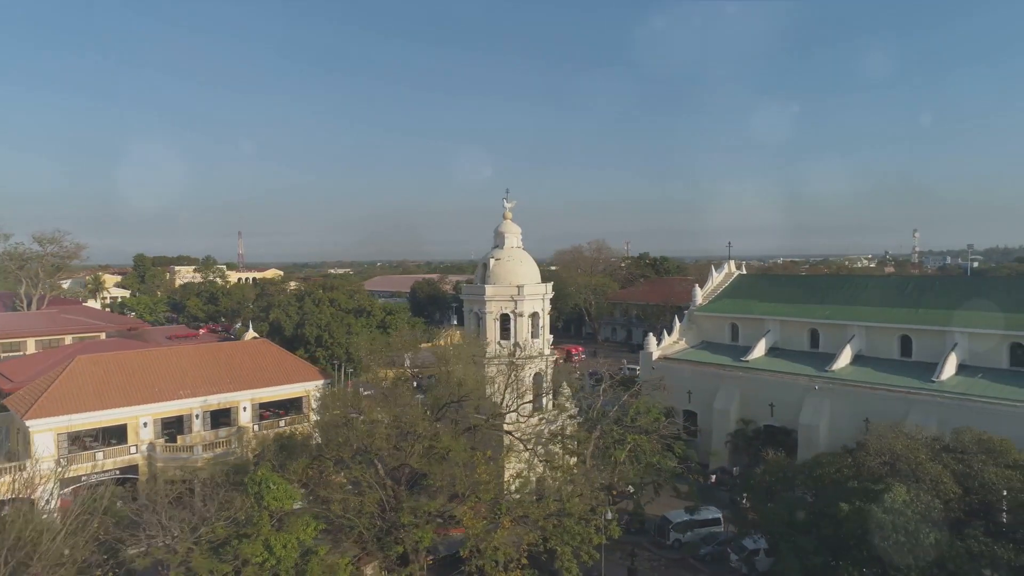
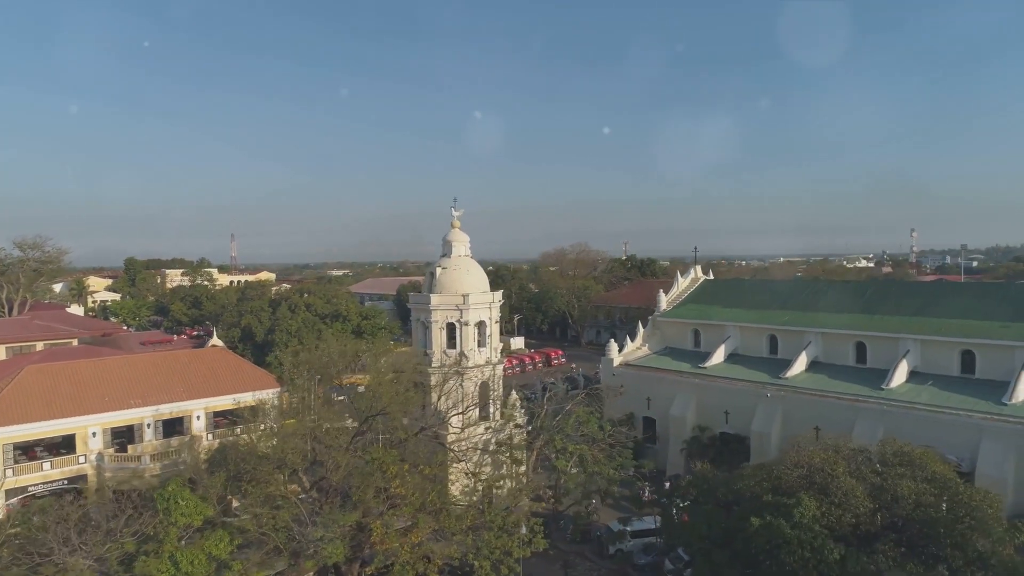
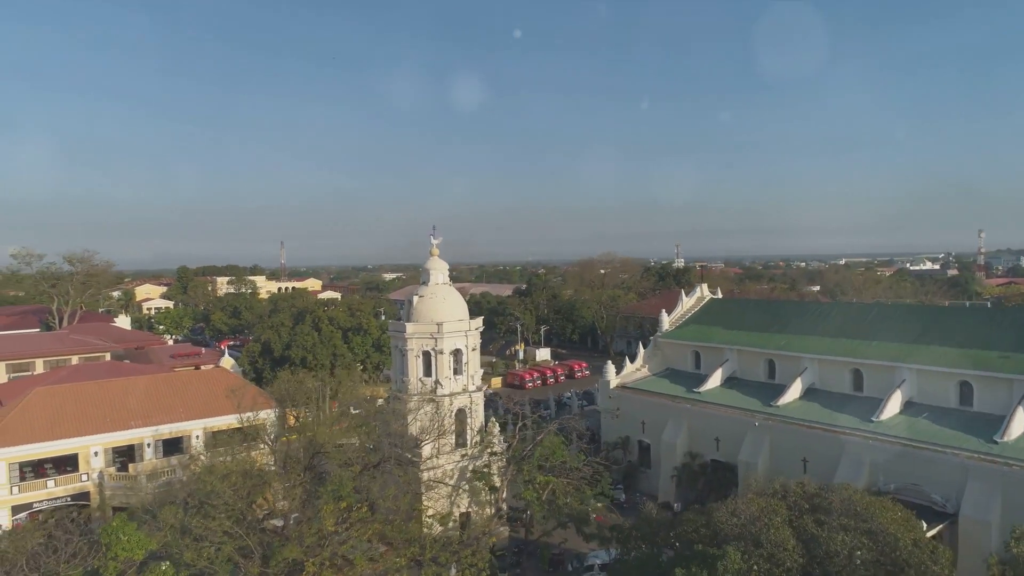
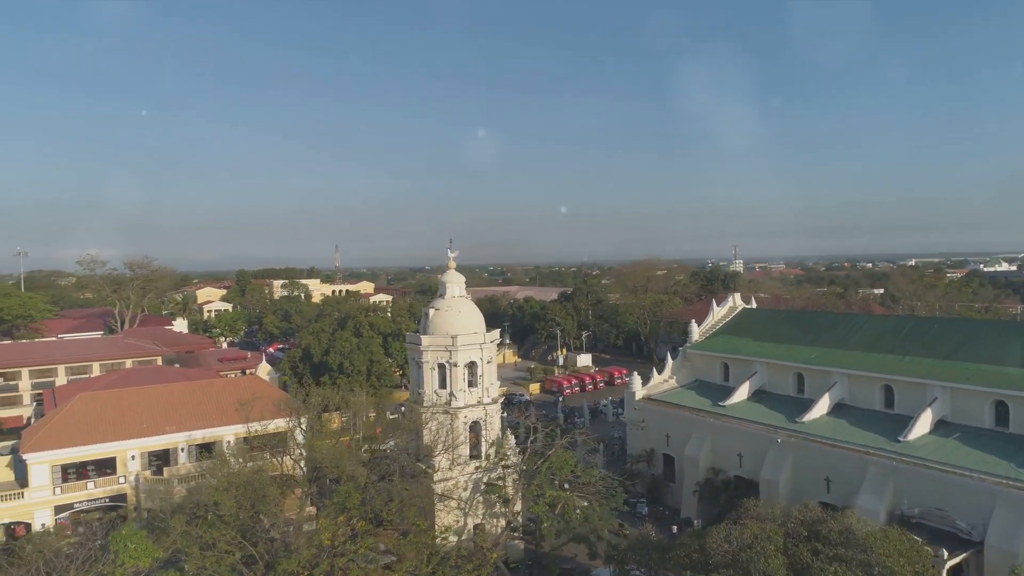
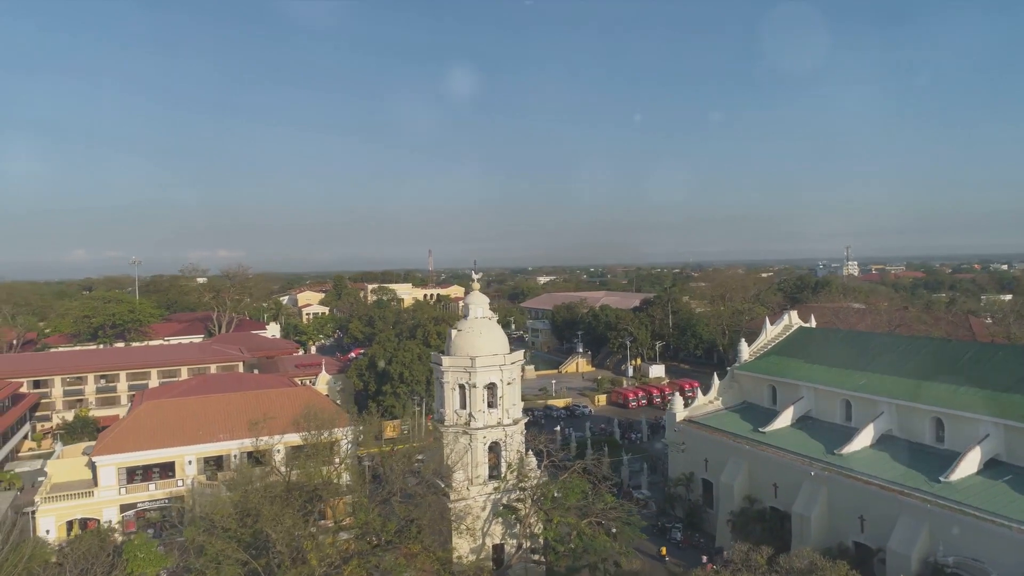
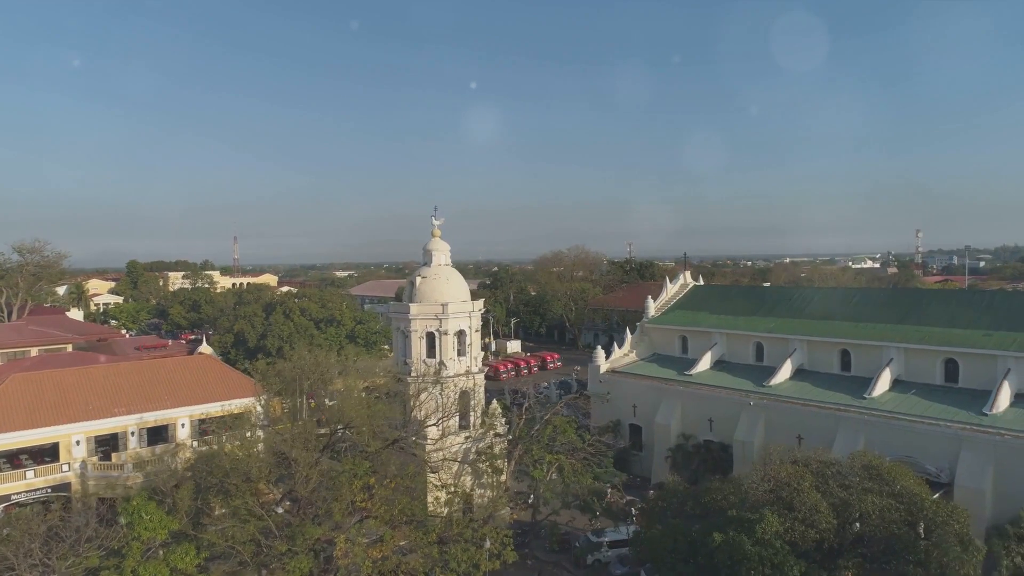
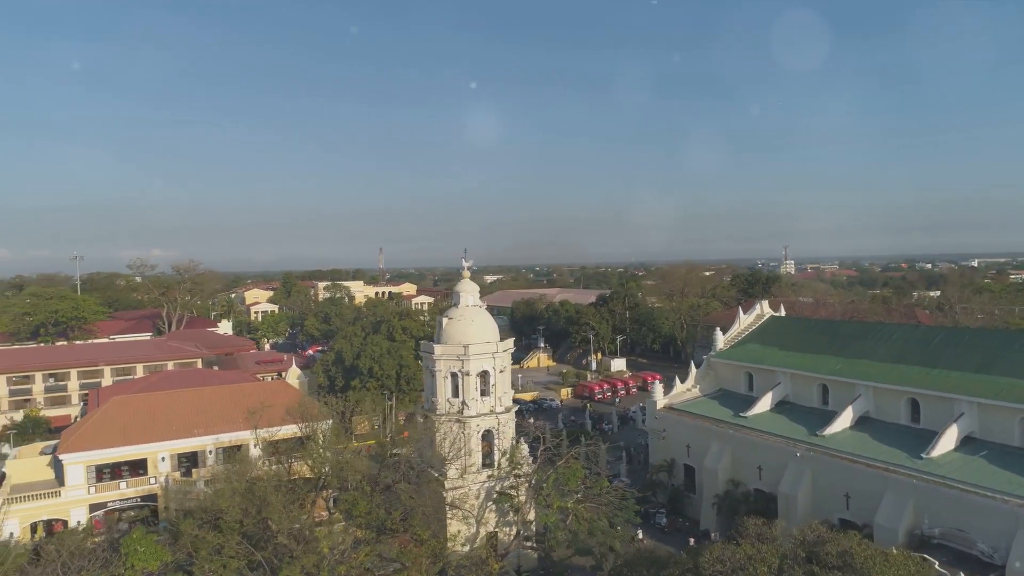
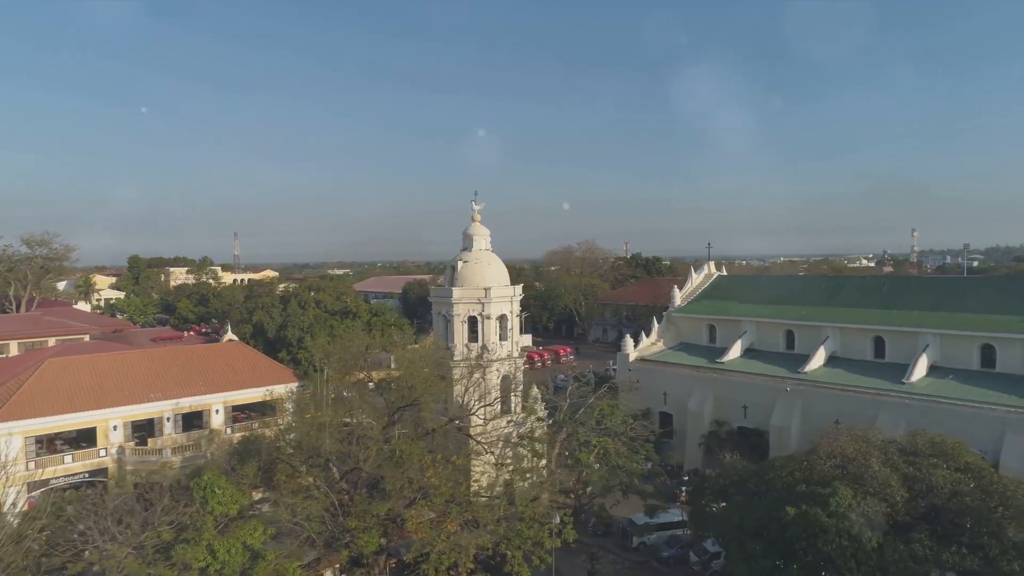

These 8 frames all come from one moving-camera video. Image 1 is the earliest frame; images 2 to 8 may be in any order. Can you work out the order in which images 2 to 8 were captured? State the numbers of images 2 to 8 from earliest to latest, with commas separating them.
8, 2, 6, 3, 4, 7, 5
